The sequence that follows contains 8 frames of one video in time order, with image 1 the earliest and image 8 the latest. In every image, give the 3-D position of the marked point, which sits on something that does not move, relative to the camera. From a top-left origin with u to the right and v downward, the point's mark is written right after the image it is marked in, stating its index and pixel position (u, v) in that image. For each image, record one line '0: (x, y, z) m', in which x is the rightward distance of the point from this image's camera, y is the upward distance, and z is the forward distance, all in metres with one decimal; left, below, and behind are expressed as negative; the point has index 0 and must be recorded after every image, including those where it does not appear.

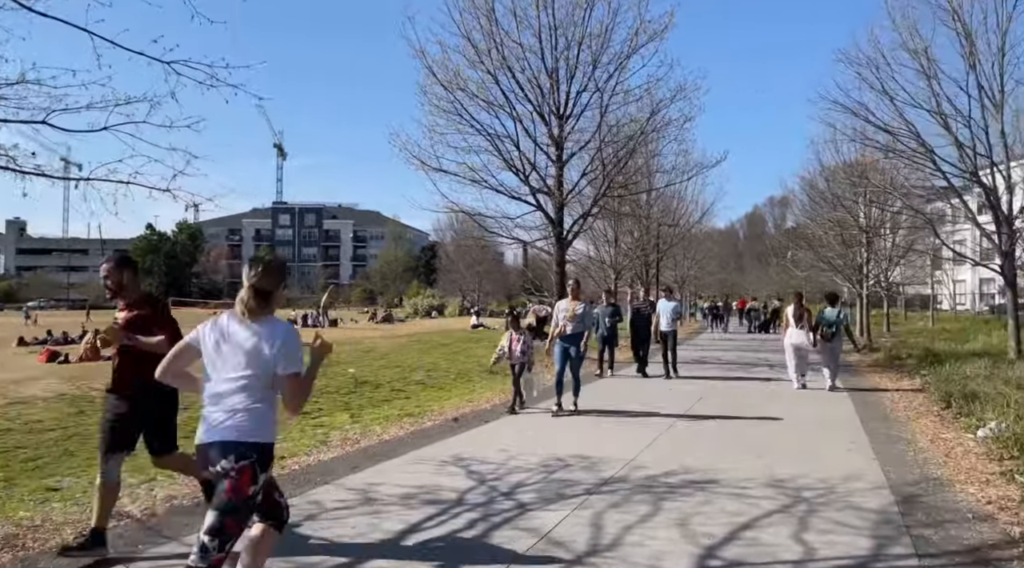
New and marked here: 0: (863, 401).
0: (+4.5, -1.5, +11.1) m
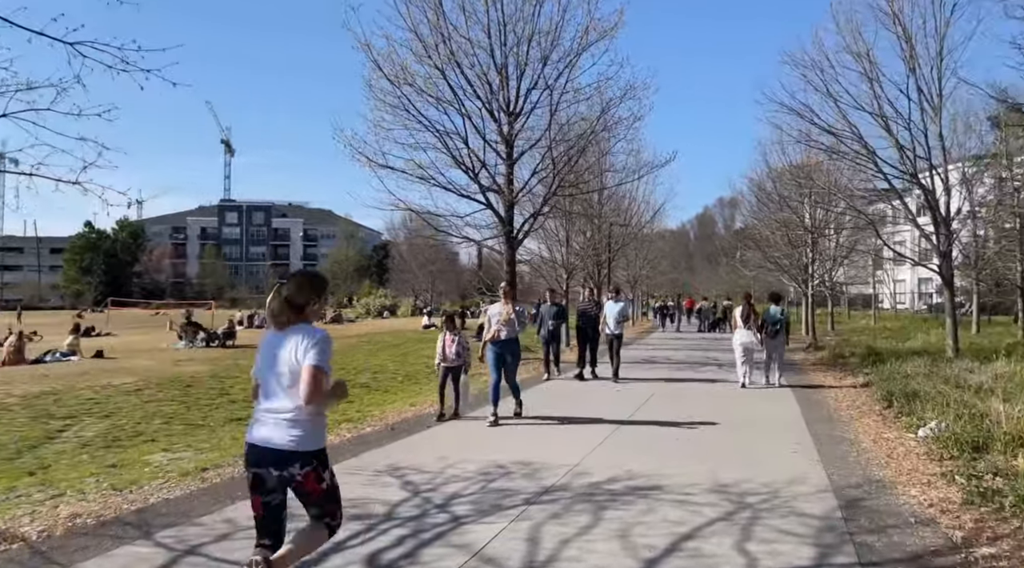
0: (+3.8, -1.5, +11.2) m
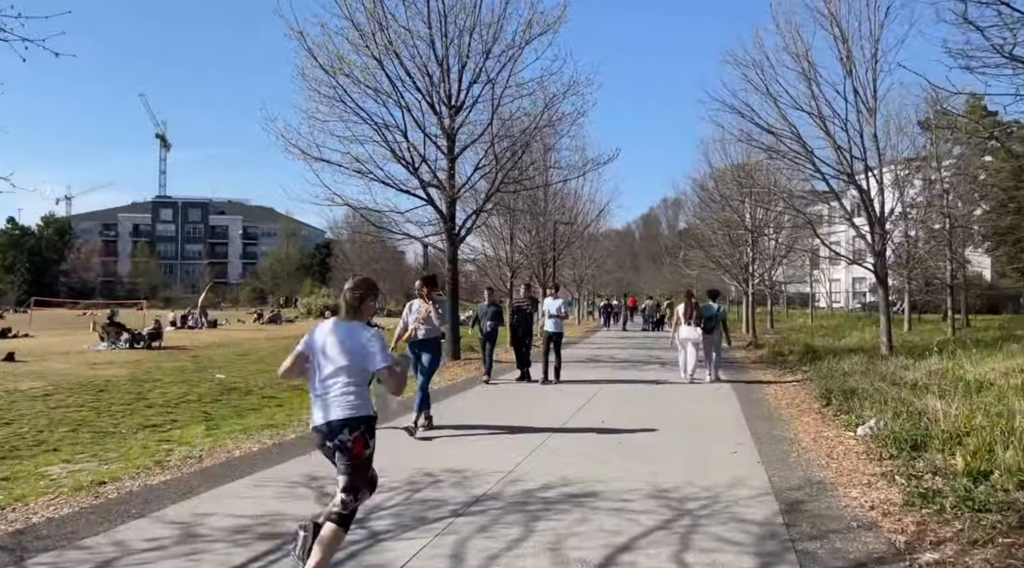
0: (+3.1, -1.5, +11.1) m
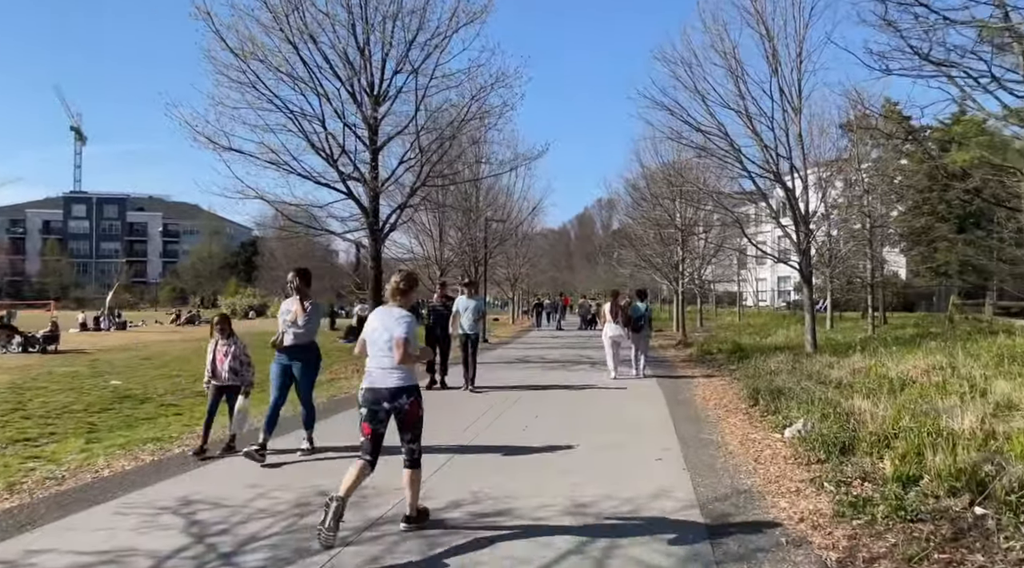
0: (+2.1, -1.5, +10.9) m
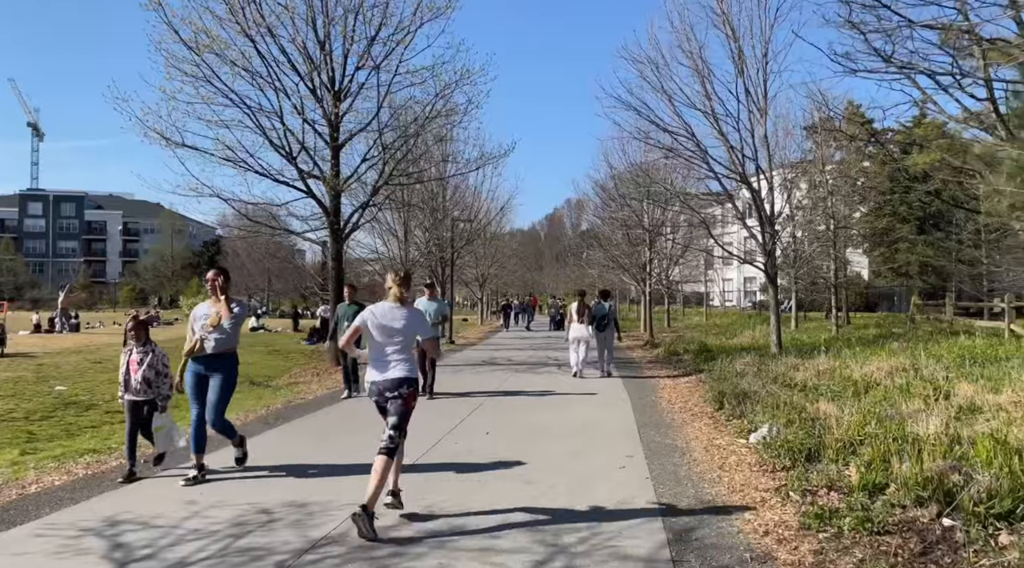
0: (+1.6, -1.5, +10.7) m
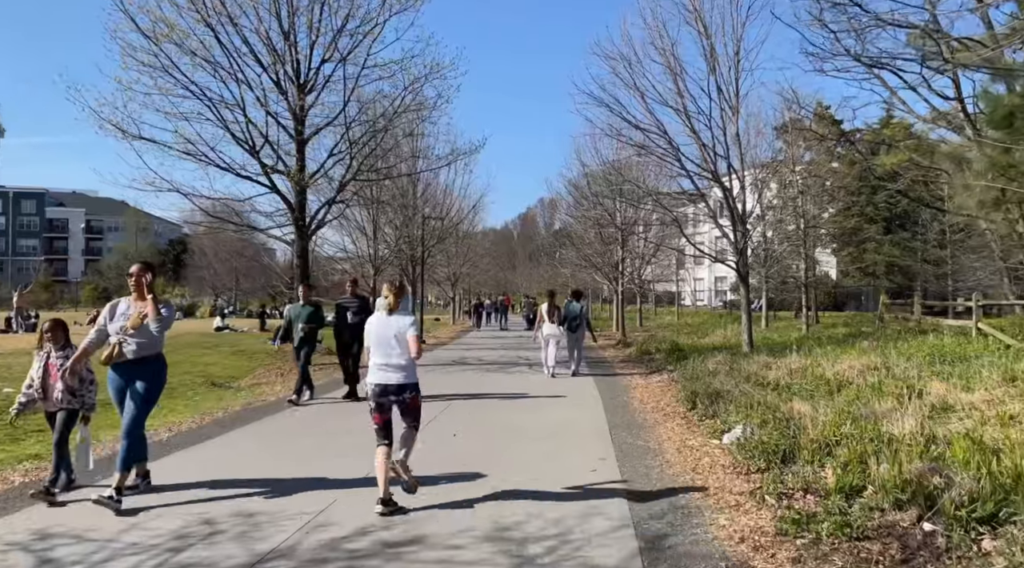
0: (+1.2, -1.5, +10.5) m
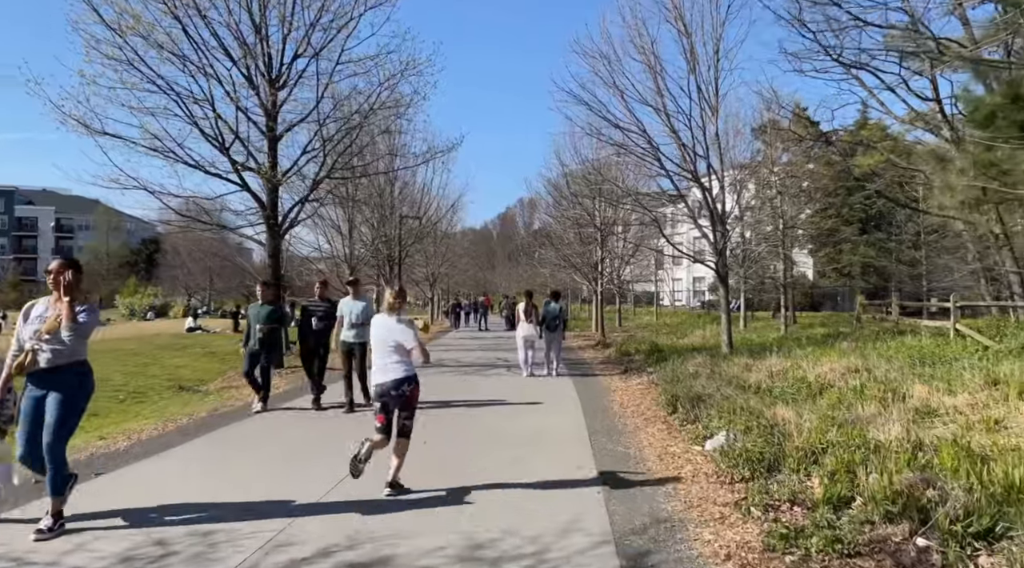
0: (+0.9, -1.5, +10.3) m
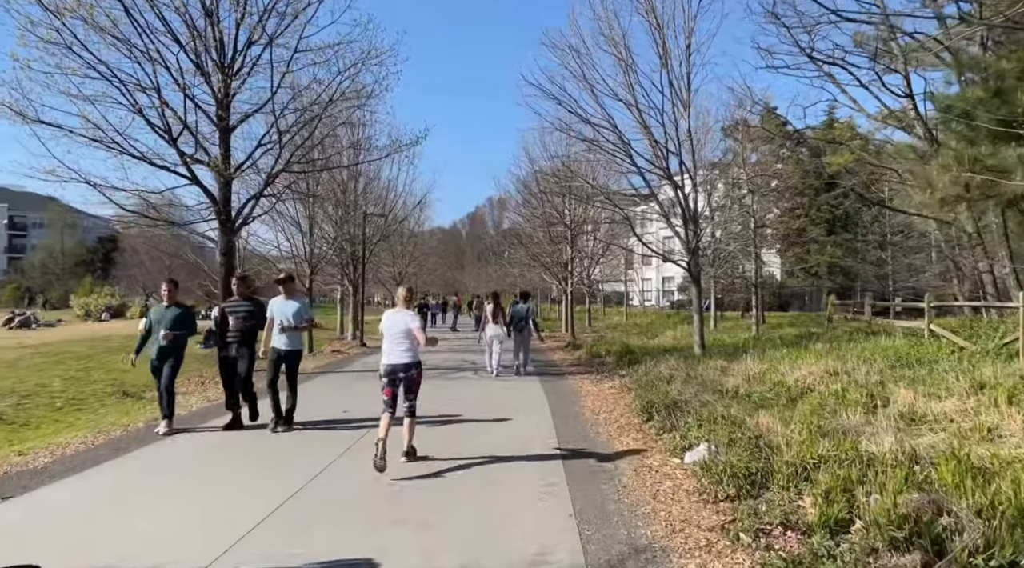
0: (+0.6, -1.5, +9.8) m
